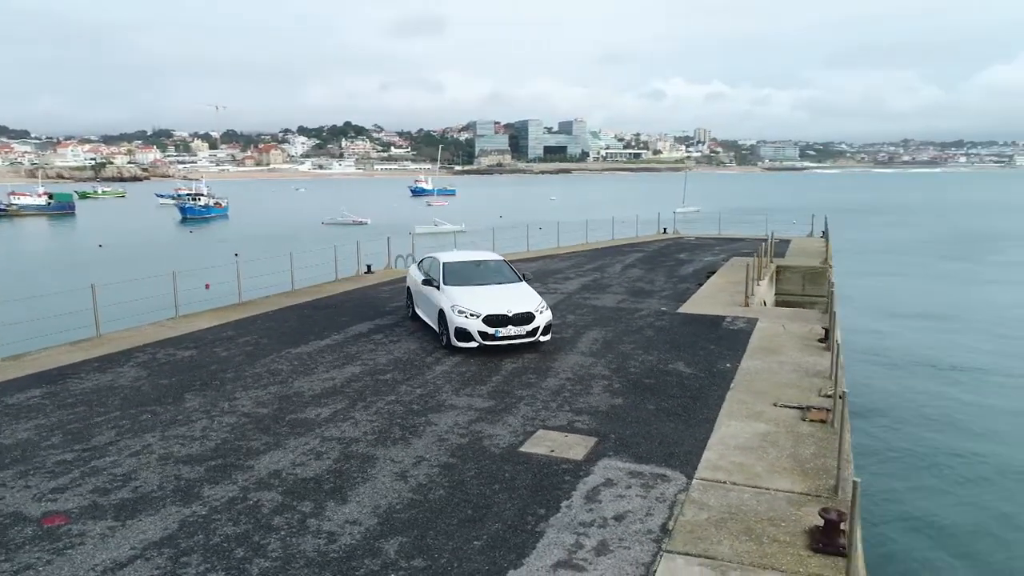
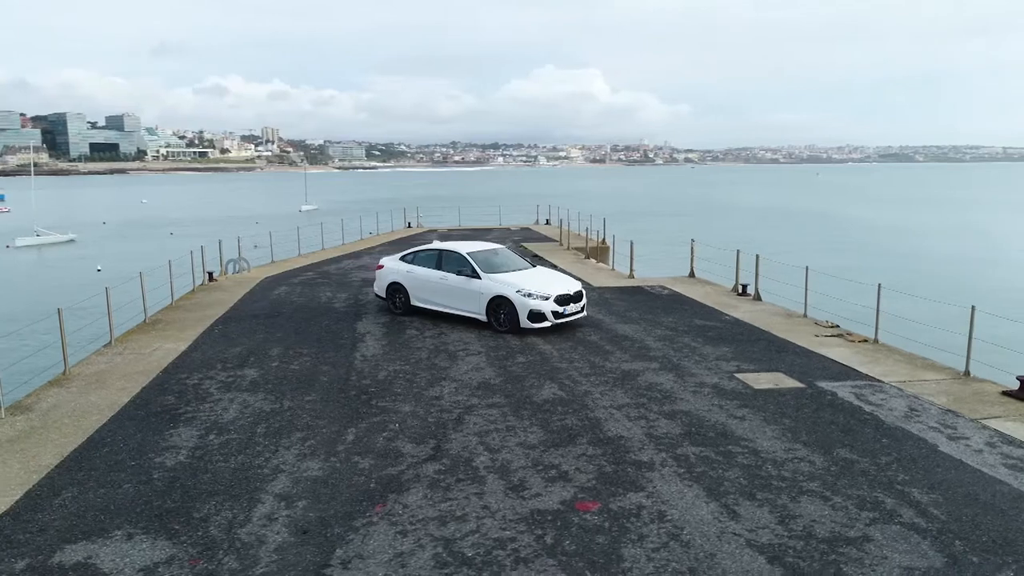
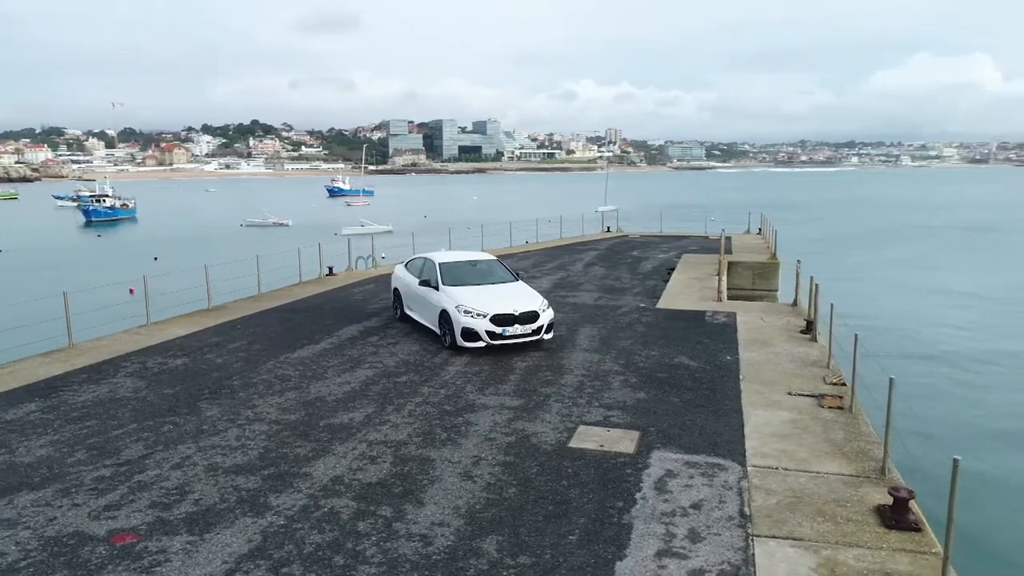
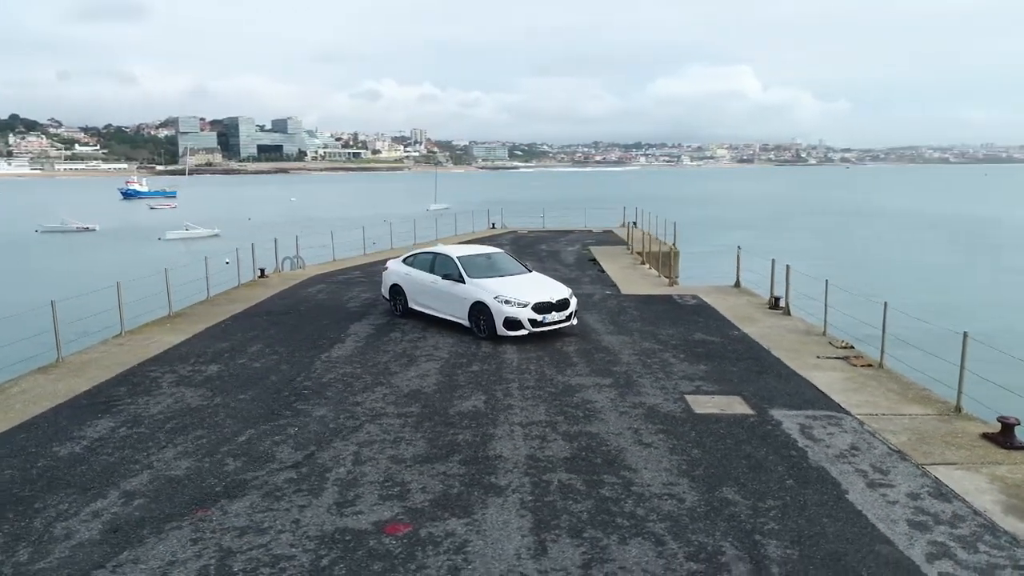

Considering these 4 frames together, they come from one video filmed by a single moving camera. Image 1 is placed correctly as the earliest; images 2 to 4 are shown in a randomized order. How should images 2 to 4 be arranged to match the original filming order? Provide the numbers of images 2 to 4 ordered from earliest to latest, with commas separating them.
3, 4, 2
